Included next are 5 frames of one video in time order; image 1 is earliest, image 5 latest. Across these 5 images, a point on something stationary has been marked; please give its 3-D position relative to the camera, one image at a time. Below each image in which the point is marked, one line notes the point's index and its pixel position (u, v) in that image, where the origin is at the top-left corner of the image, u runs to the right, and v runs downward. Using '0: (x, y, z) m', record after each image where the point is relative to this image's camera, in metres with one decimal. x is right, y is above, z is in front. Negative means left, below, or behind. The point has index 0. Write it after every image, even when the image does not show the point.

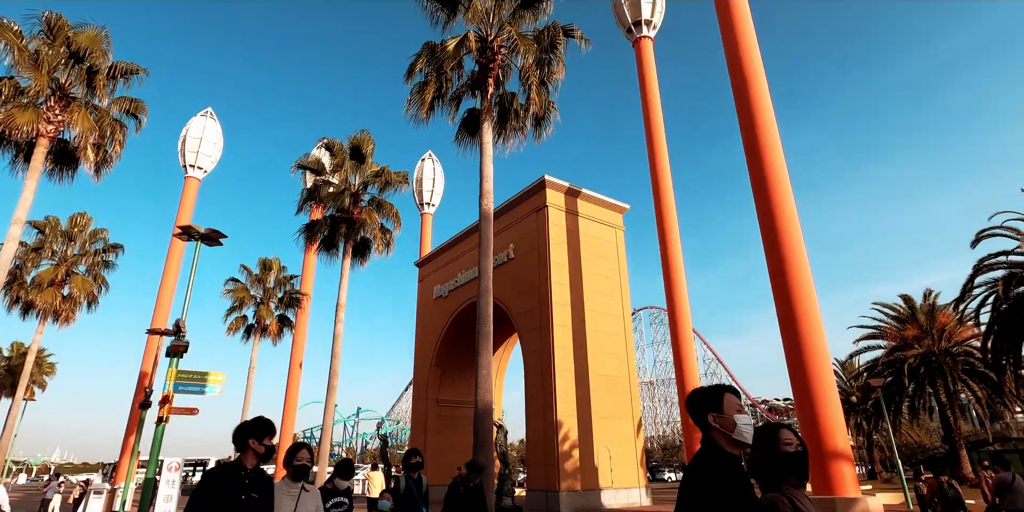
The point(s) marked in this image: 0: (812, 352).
0: (+5.5, -1.6, +9.8) m
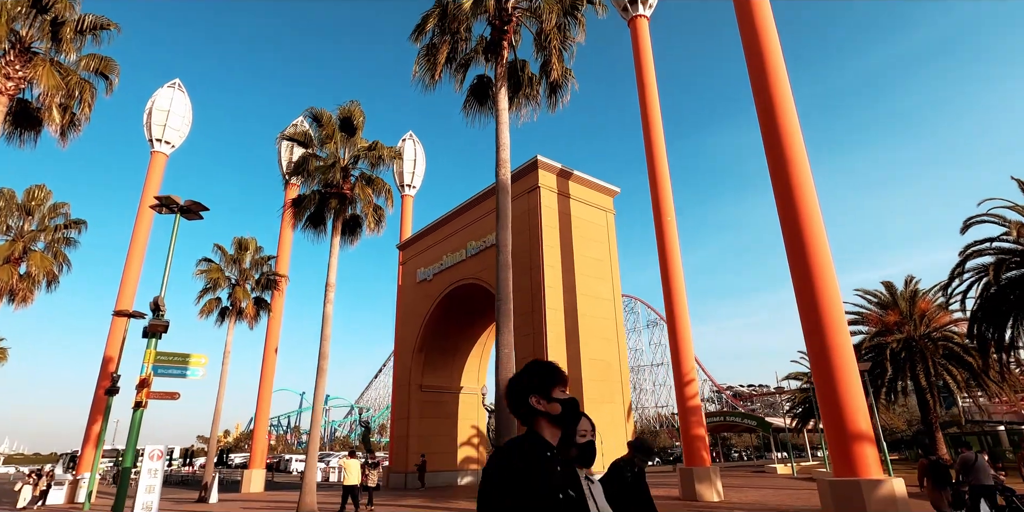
0: (+5.6, -1.3, +9.4) m
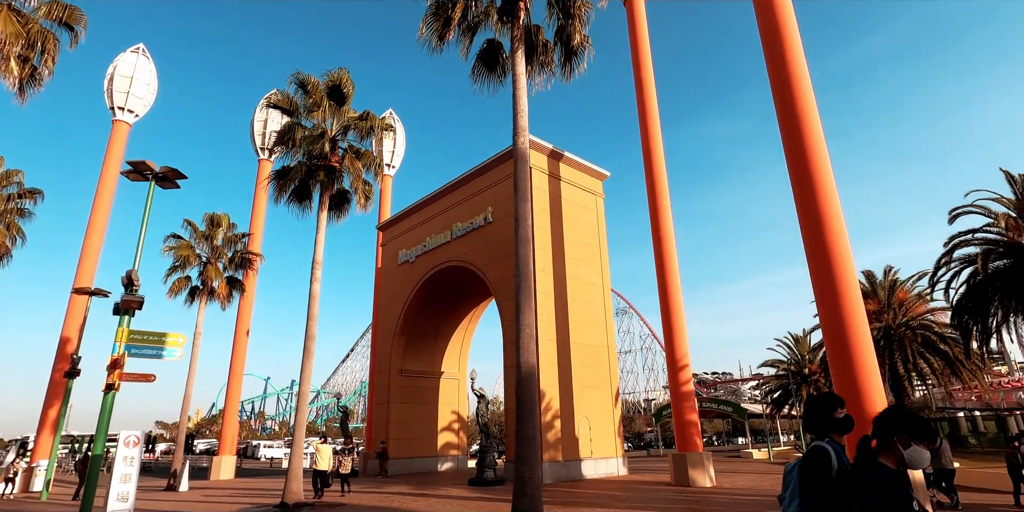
0: (+5.8, -1.0, +9.2) m
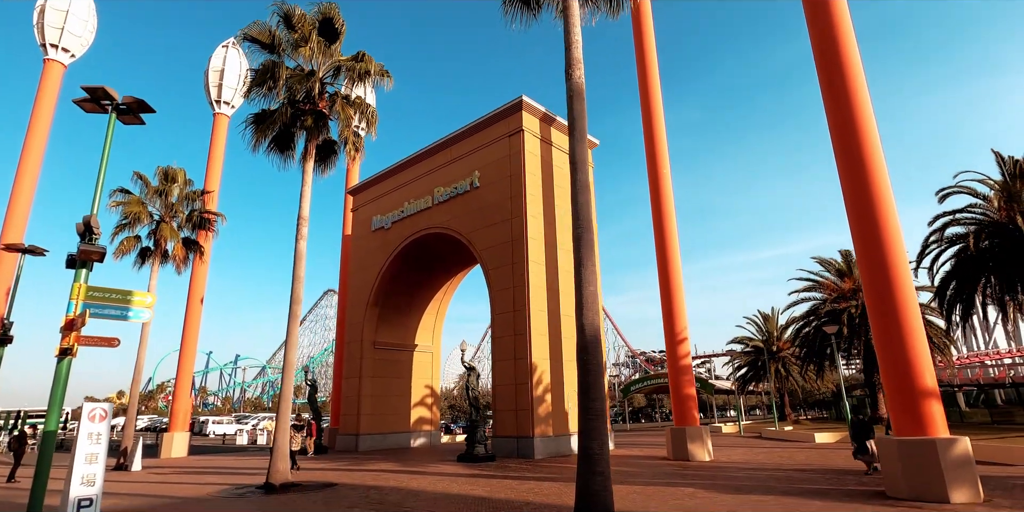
0: (+6.3, -0.4, +8.8) m
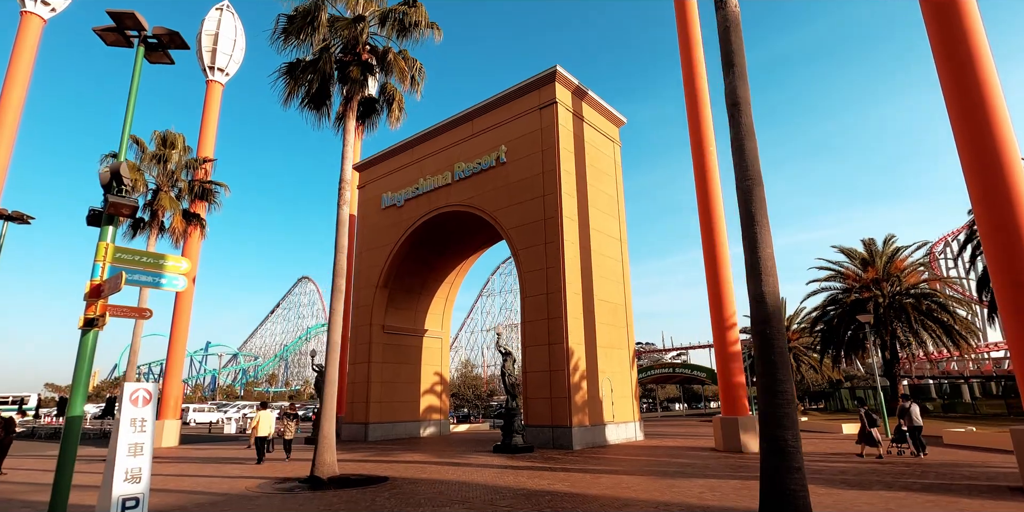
0: (+7.8, 0.0, +8.0) m
